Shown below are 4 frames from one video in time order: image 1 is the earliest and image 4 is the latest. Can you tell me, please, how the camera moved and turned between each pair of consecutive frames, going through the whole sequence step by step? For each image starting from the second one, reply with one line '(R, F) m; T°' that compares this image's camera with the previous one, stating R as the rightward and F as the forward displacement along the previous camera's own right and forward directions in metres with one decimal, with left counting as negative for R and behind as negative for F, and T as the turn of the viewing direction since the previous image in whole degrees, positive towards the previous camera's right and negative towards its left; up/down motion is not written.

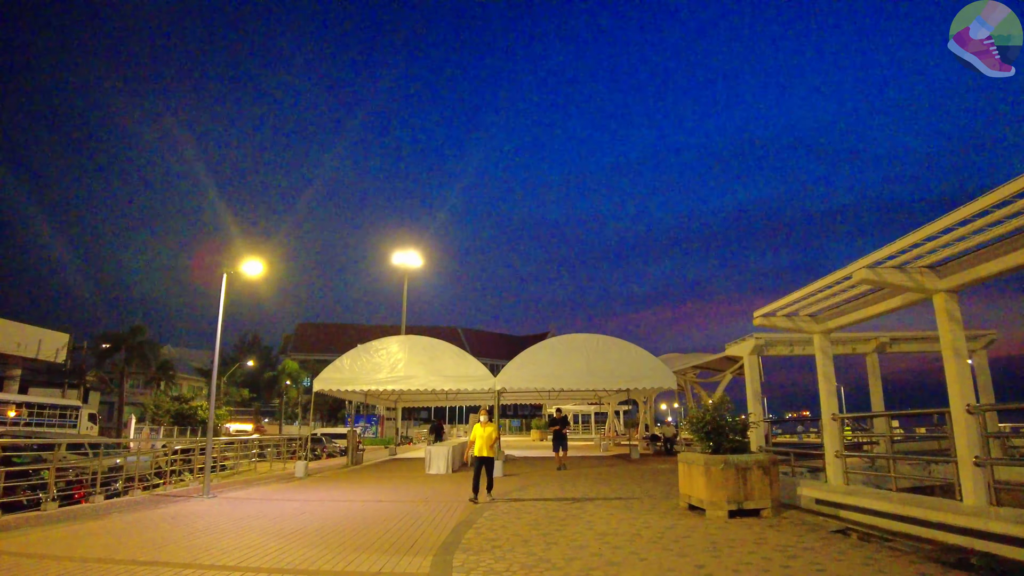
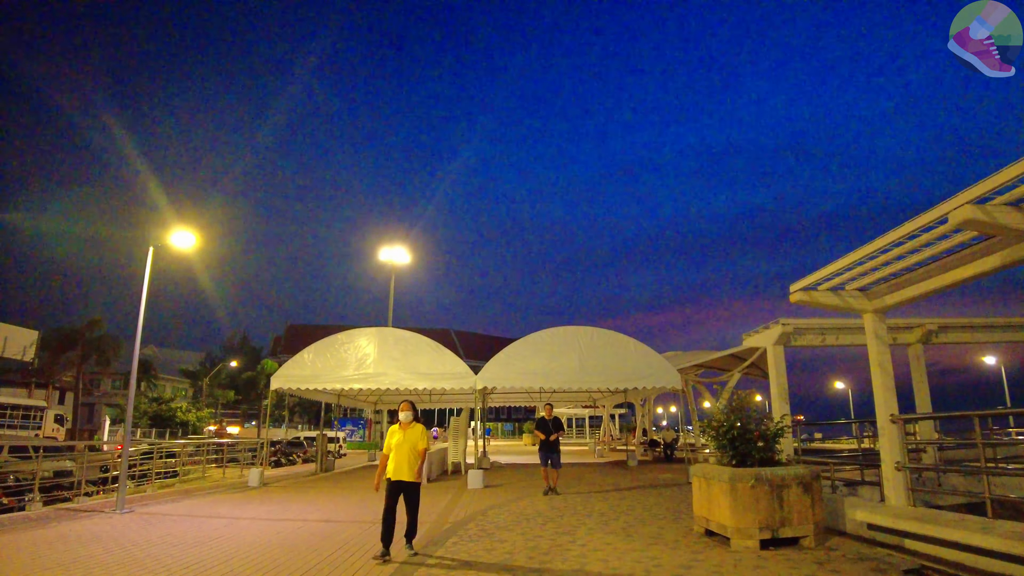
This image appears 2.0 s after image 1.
(+0.3, +2.2) m; 0°
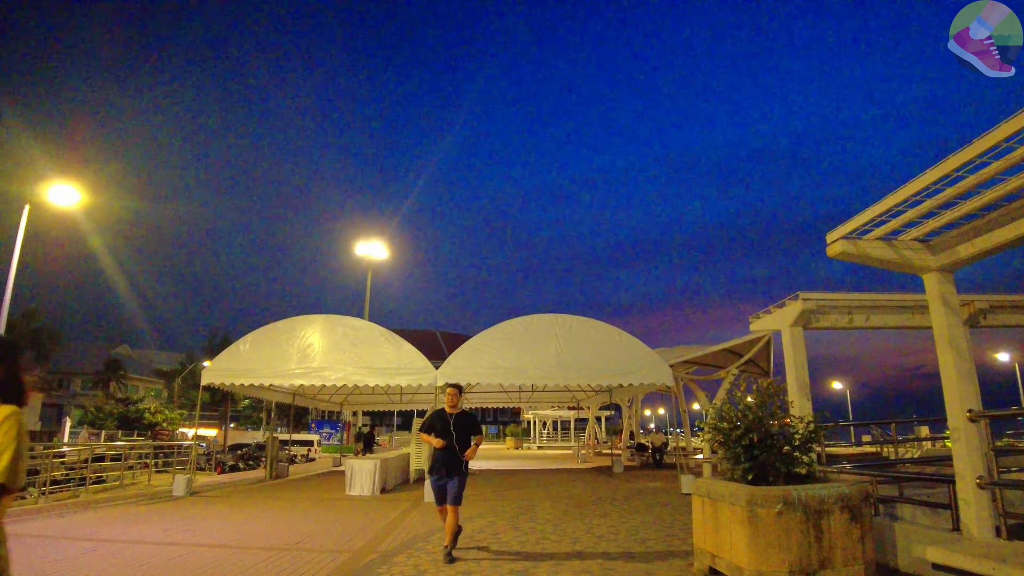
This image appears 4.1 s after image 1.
(+0.5, +2.2) m; +1°
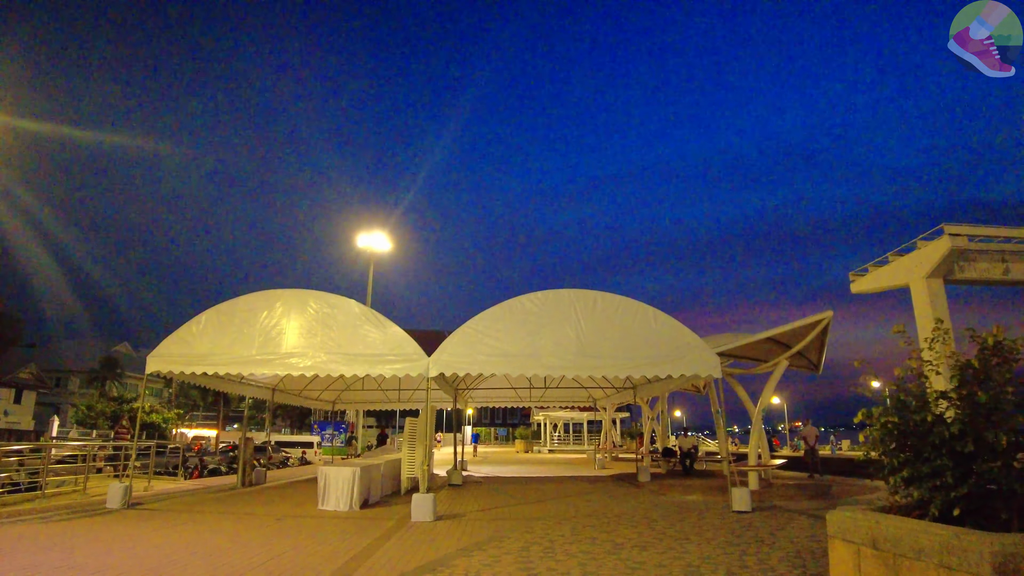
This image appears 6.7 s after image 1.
(0.0, +2.7) m; -1°
